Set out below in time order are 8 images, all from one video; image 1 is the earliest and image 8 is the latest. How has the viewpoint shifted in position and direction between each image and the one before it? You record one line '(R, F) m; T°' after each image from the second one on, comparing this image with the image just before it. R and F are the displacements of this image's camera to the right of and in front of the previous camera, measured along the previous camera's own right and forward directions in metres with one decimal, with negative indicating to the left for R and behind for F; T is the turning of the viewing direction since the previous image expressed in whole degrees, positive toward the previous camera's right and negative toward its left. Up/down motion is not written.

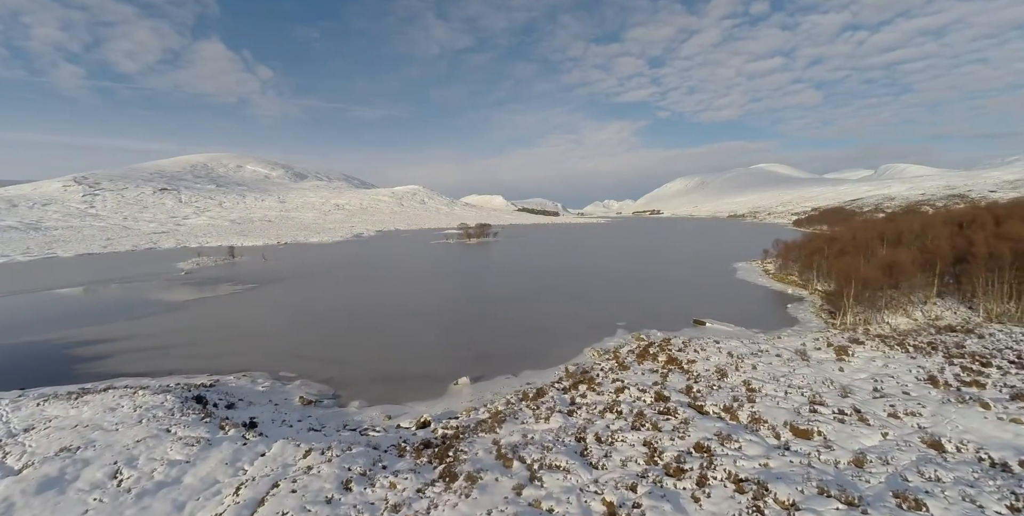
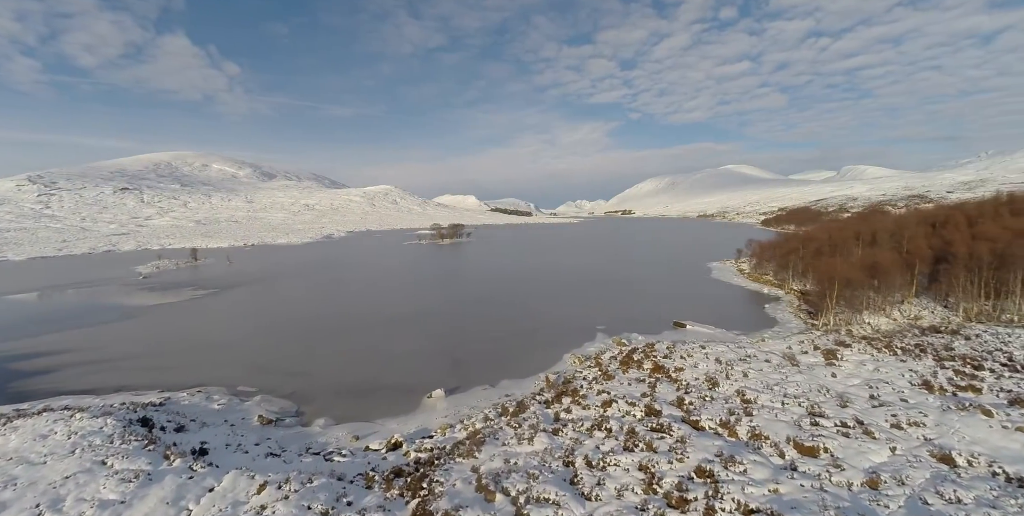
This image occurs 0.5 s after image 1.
(-0.1, +0.6) m; +3°
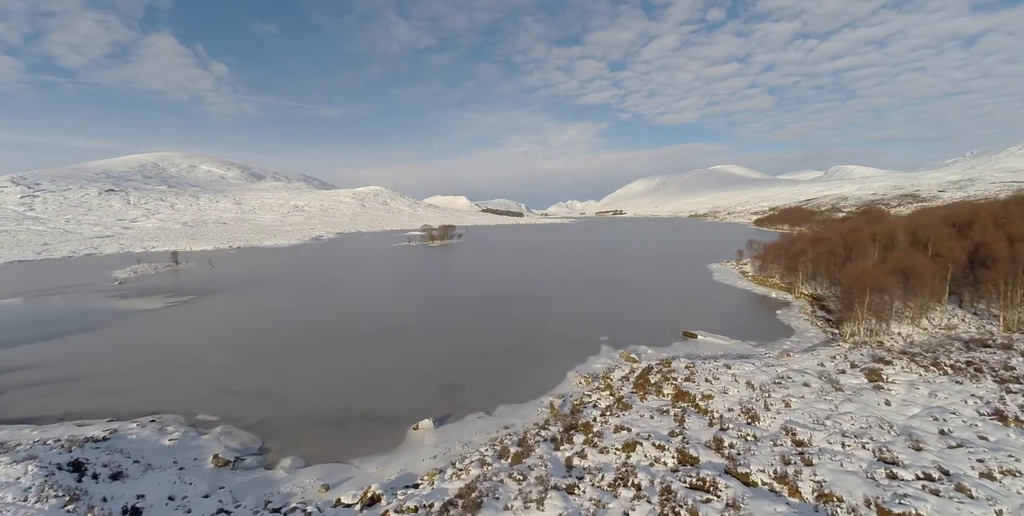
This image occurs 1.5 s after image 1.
(-0.1, +1.3) m; +1°
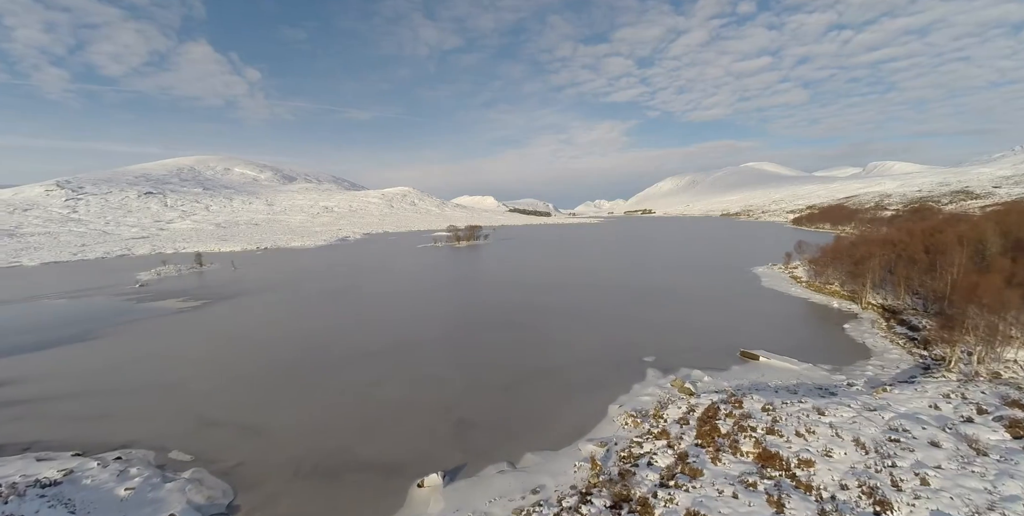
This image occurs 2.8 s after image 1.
(-0.1, +1.7) m; -3°
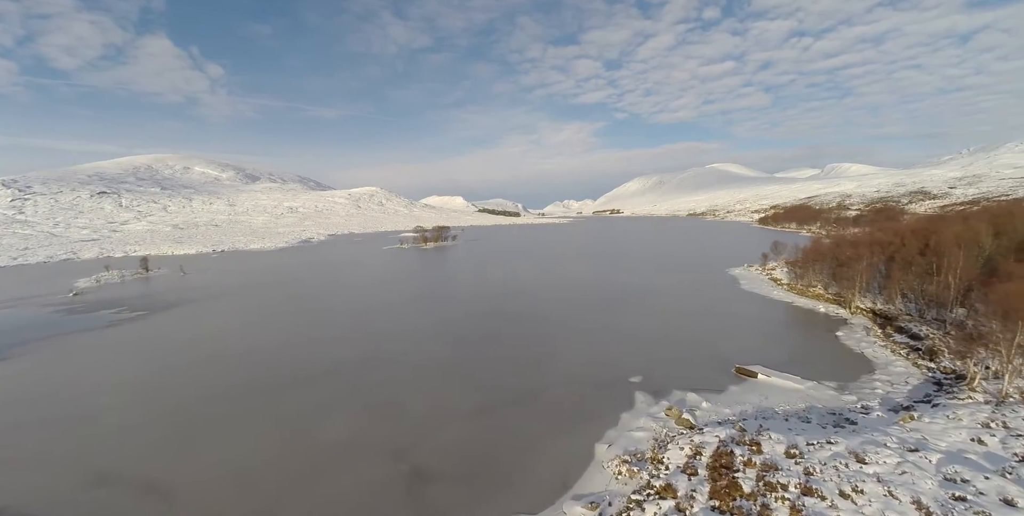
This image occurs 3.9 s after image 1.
(+0.1, +1.6) m; +4°
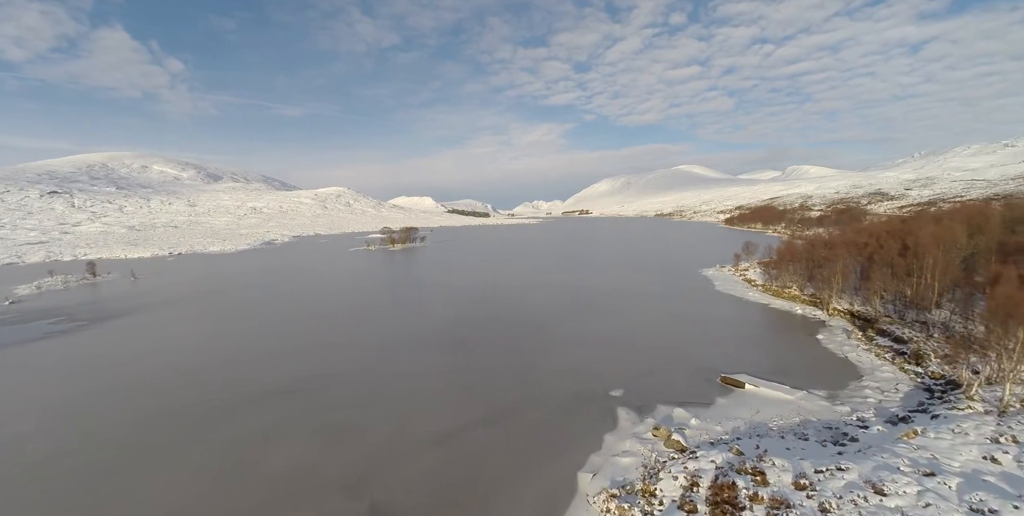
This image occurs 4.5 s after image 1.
(0.0, +0.9) m; +4°
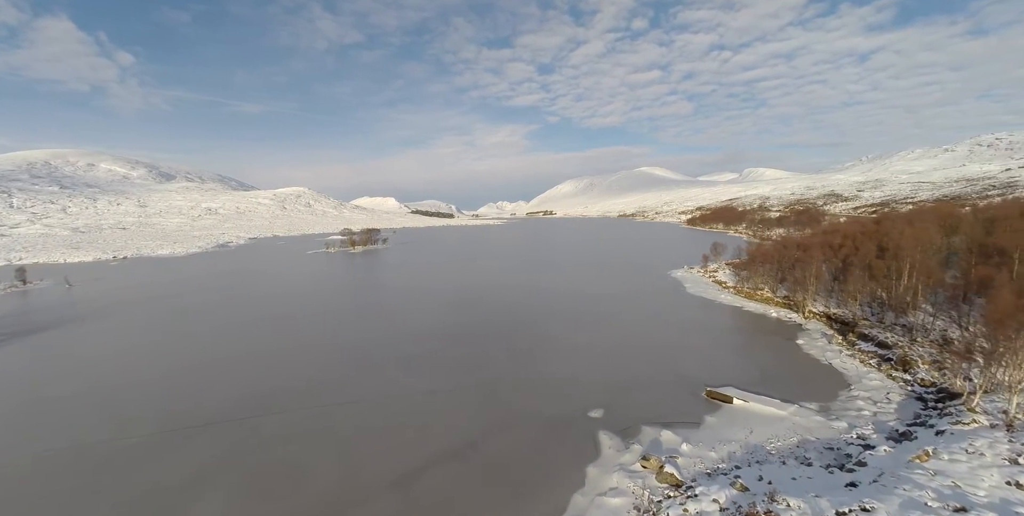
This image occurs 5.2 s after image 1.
(0.0, +1.1) m; +4°
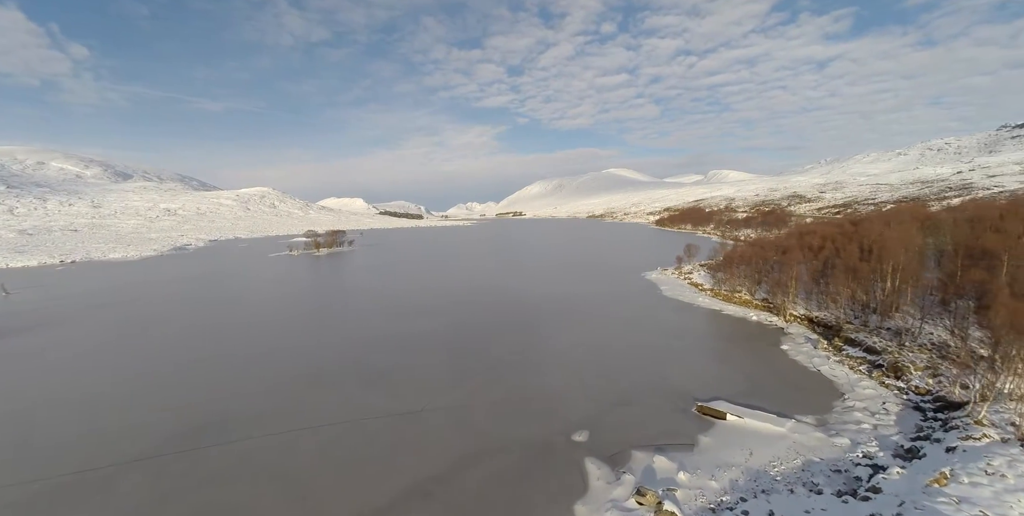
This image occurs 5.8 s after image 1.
(0.0, +1.0) m; +4°
